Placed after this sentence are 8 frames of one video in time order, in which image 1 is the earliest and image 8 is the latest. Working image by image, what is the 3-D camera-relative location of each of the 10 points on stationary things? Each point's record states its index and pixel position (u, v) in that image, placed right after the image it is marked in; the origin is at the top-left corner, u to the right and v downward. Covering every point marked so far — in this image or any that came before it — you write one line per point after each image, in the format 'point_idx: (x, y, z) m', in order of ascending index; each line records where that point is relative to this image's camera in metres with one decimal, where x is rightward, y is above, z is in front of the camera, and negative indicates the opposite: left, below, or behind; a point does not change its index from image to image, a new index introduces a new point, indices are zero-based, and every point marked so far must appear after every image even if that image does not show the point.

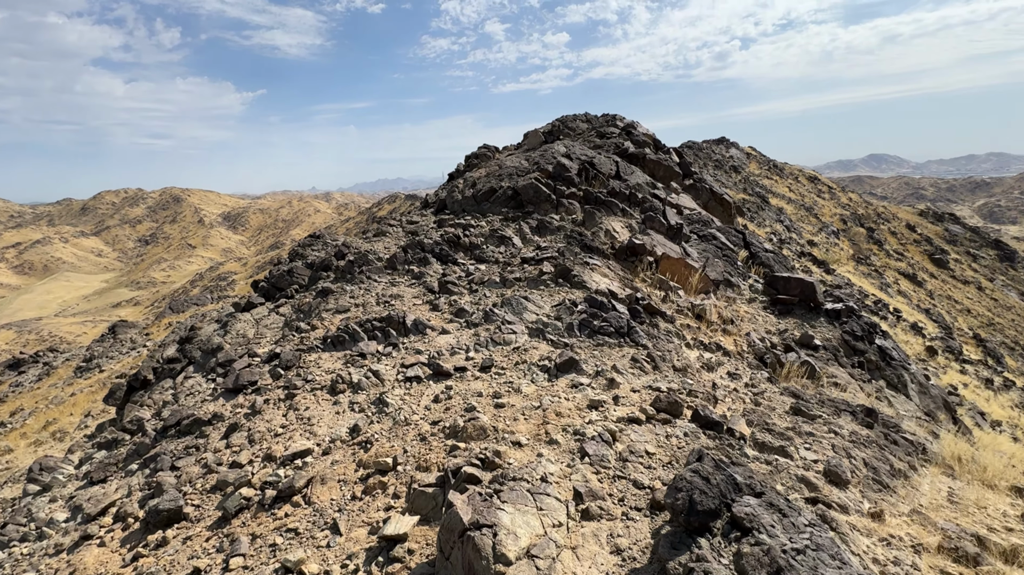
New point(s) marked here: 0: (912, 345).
0: (+14.8, -2.0, +16.9) m
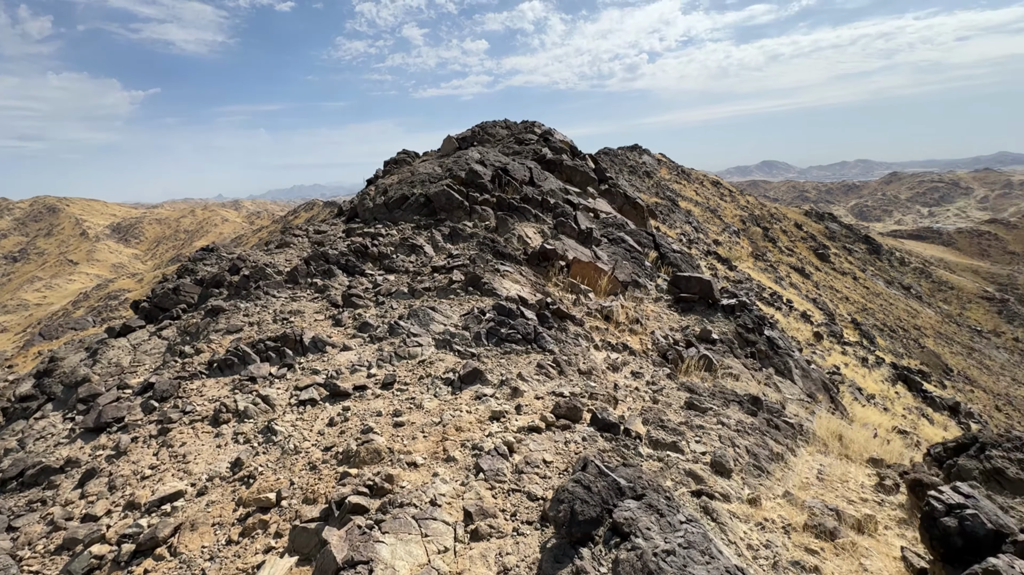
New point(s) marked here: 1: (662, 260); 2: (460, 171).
0: (+11.8, -1.7, +18.9) m
1: (+5.0, +0.9, +15.5) m
2: (-1.3, +2.8, +11.3) m
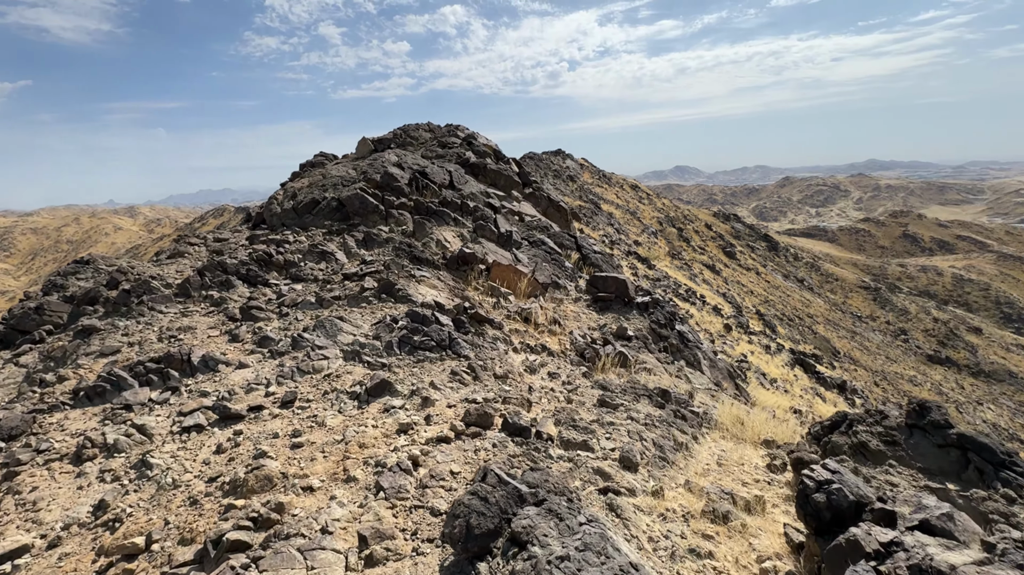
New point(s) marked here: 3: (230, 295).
0: (+8.8, -1.6, +20.3) m
1: (+2.5, +0.9, +16.0) m
2: (-3.2, +2.7, +10.9) m
3: (-4.2, -0.1, +6.9) m
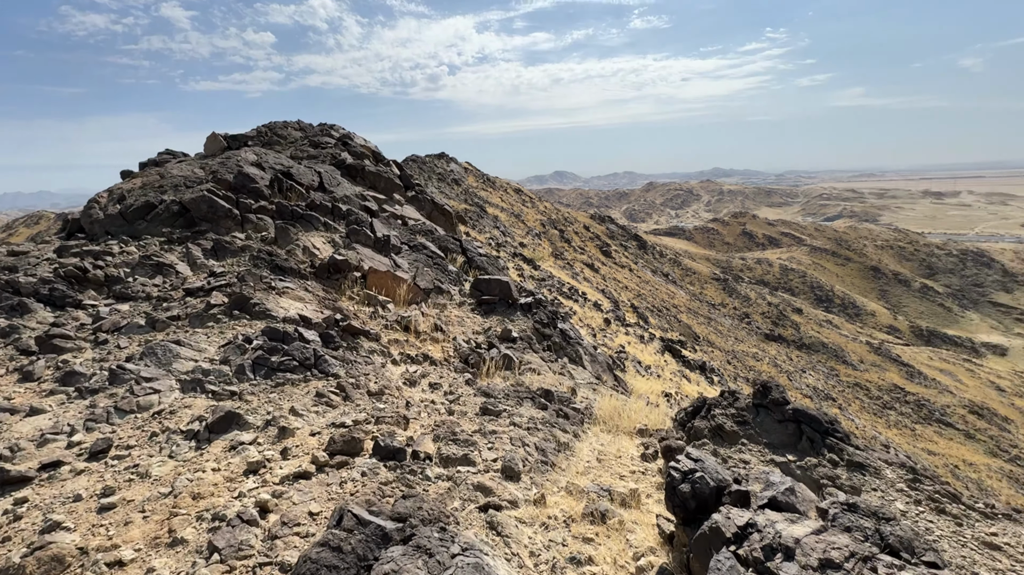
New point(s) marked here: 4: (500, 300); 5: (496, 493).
0: (+3.8, -1.4, +21.5) m
1: (-1.5, +0.8, +15.9) m
2: (-5.9, +2.3, +9.7) m
3: (-5.8, -0.4, +5.5) m
4: (-0.3, -0.3, +10.1) m
5: (-0.1, -1.4, +3.3) m
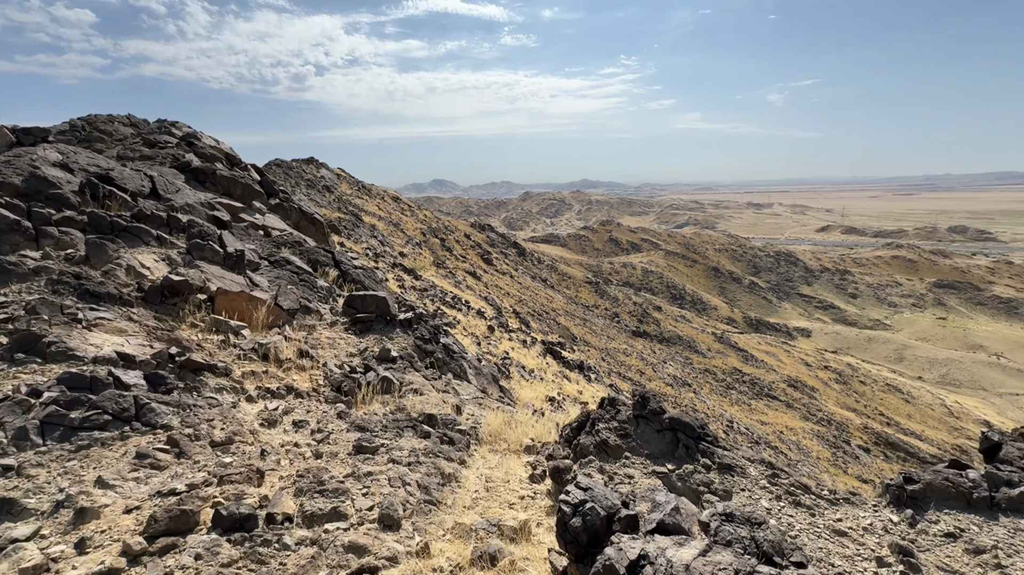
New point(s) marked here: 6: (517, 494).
0: (-1.6, -1.9, +21.5) m
1: (-5.3, +0.3, +14.8) m
2: (-8.2, +1.8, +7.7) m
3: (-6.9, -0.8, +3.7) m
4: (-2.7, -0.6, +9.4) m
5: (-0.9, -1.6, +2.9) m
6: (0.0, -1.8, +4.0) m
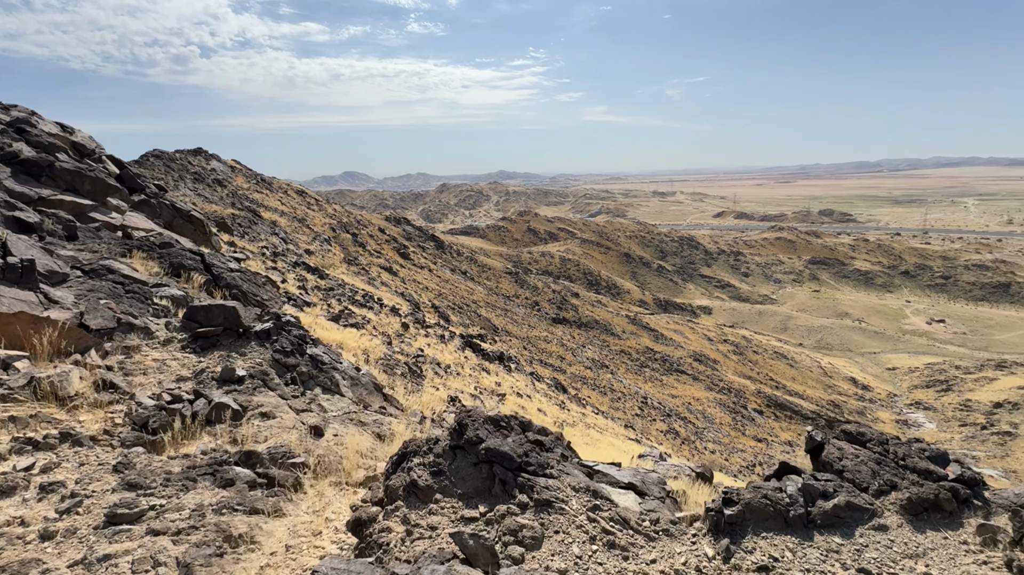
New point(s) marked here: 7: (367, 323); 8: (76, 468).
0: (-5.8, -1.8, +20.3) m
1: (-8.5, +0.1, +13.0) m
2: (-10.2, +1.4, +5.5) m
3: (-8.2, -1.3, +1.8) m
4: (-5.0, -0.7, +8.1) m
5: (-2.0, -1.8, +2.0) m
6: (-1.3, -1.9, +3.3) m
7: (-6.5, -1.6, +19.2) m
8: (-3.8, -1.6, +4.1) m
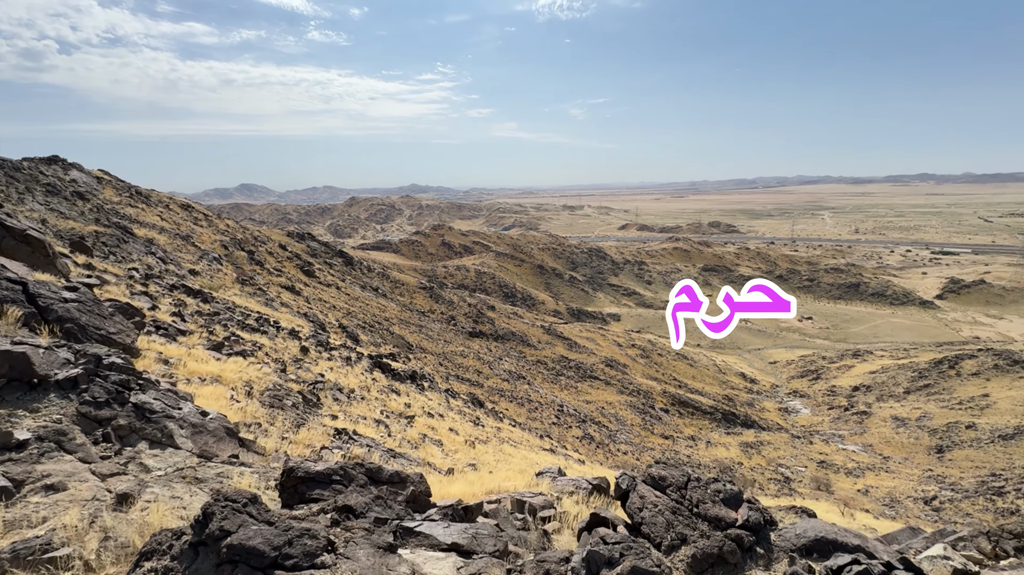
0: (-10.0, -2.8, +18.4) m
1: (-11.4, -0.8, +10.8) m
2: (-11.8, +0.7, +3.1) m
3: (-9.1, -1.8, -0.2) m
4: (-7.1, -1.3, +6.6) m
5: (-3.1, -2.1, +1.1) m
6: (-2.6, -2.2, +2.5) m
7: (-10.4, -2.5, +17.2) m
8: (-5.1, -2.0, +2.8) m
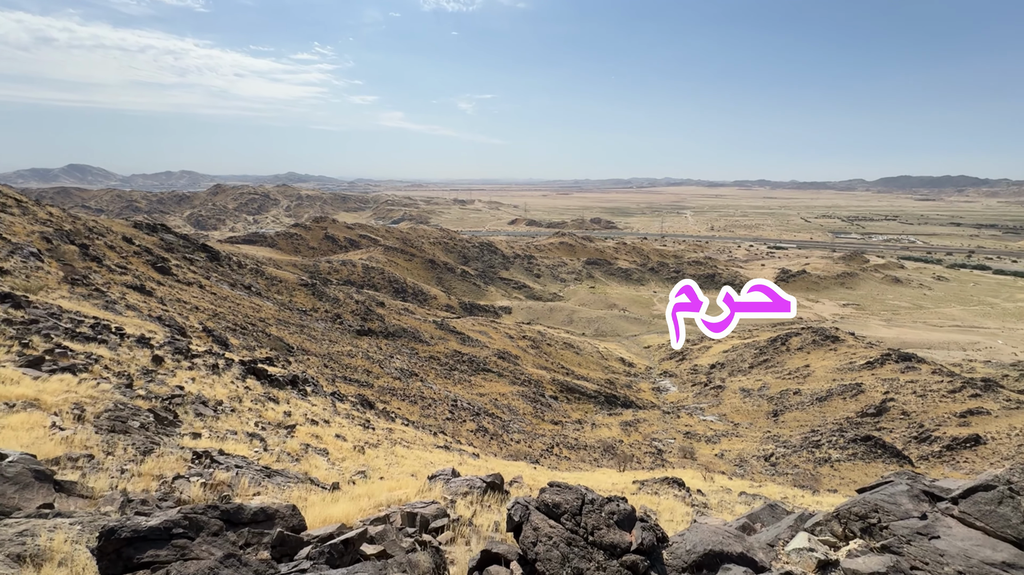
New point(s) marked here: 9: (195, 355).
0: (-13.9, -2.9, +15.4) m
1: (-13.6, -1.0, +7.6) m
2: (-12.2, +0.4, 0.0) m
3: (-8.8, -2.0, -2.6) m
4: (-8.4, -1.5, +4.5) m
5: (-3.2, -2.2, +0.1) m
6: (-3.1, -2.3, +1.6) m
7: (-14.1, -2.7, +14.1) m
8: (-5.6, -2.2, +1.3) m
9: (-14.0, -3.2, +18.4) m
